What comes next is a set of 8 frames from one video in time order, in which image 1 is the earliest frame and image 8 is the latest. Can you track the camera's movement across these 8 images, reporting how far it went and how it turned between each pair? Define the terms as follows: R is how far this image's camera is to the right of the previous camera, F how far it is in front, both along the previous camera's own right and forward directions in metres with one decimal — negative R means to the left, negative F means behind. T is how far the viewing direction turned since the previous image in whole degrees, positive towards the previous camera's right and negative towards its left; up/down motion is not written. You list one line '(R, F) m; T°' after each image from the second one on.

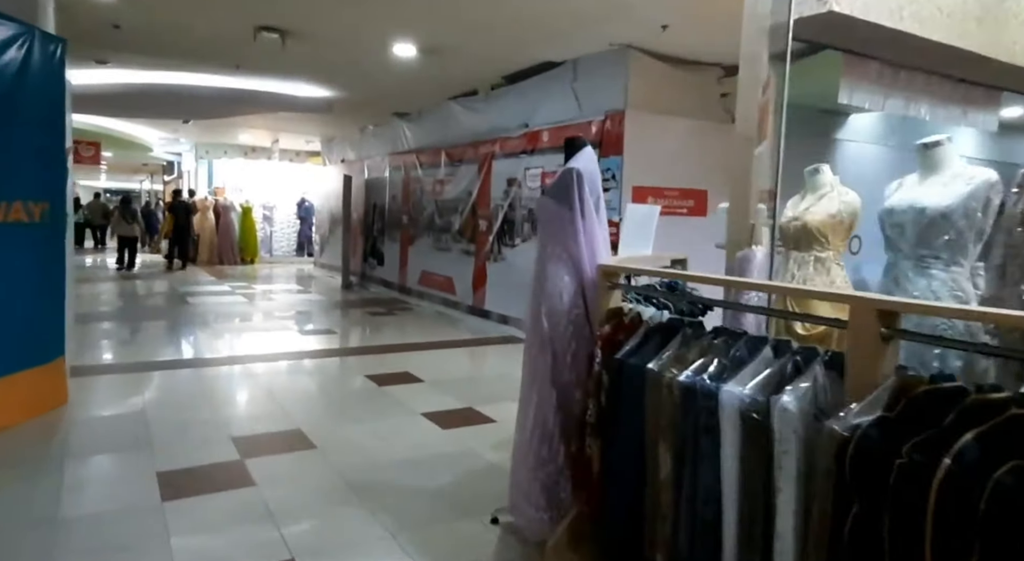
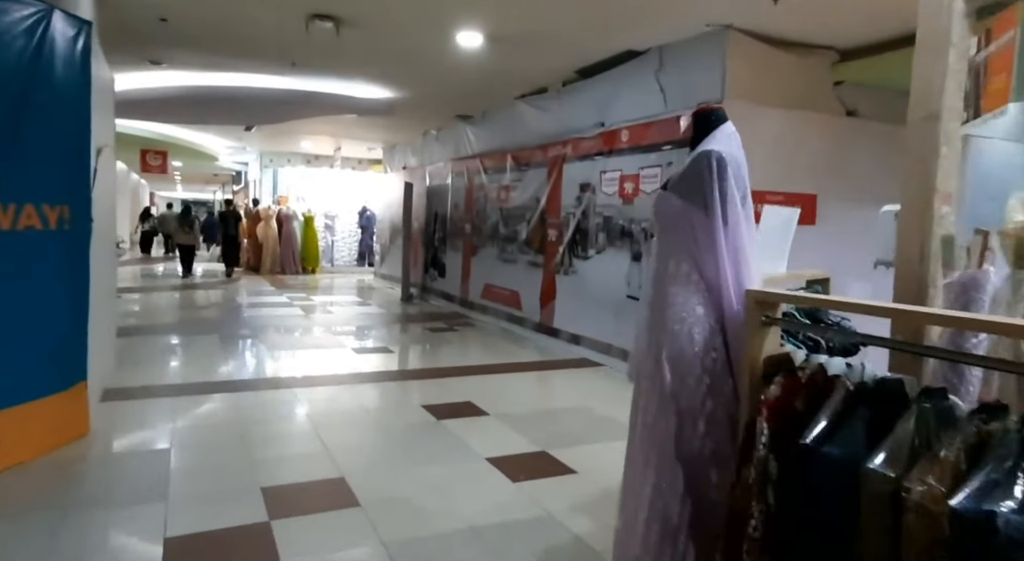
(-0.1, +0.7) m; -5°
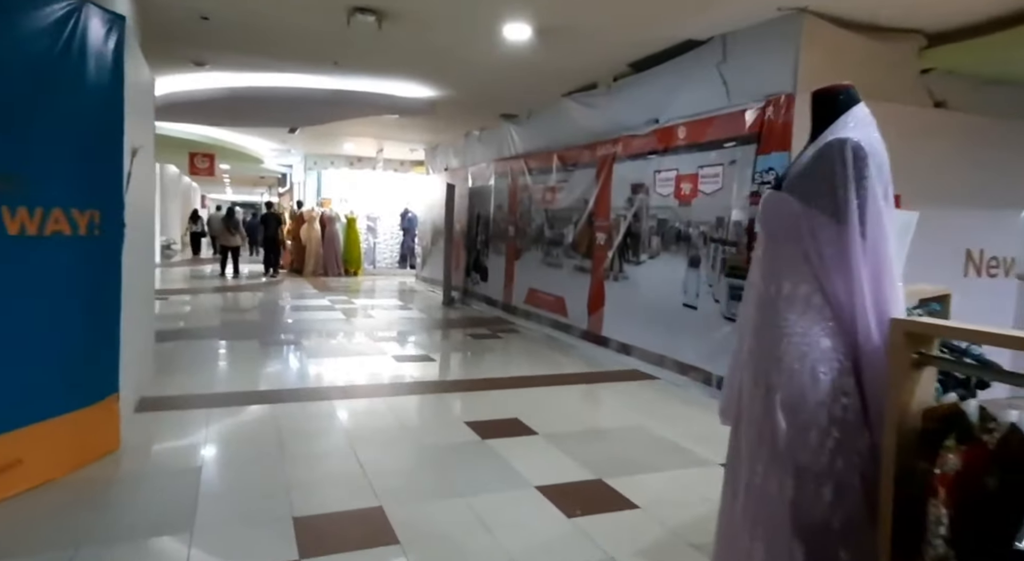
(-0.1, +0.3) m; -3°
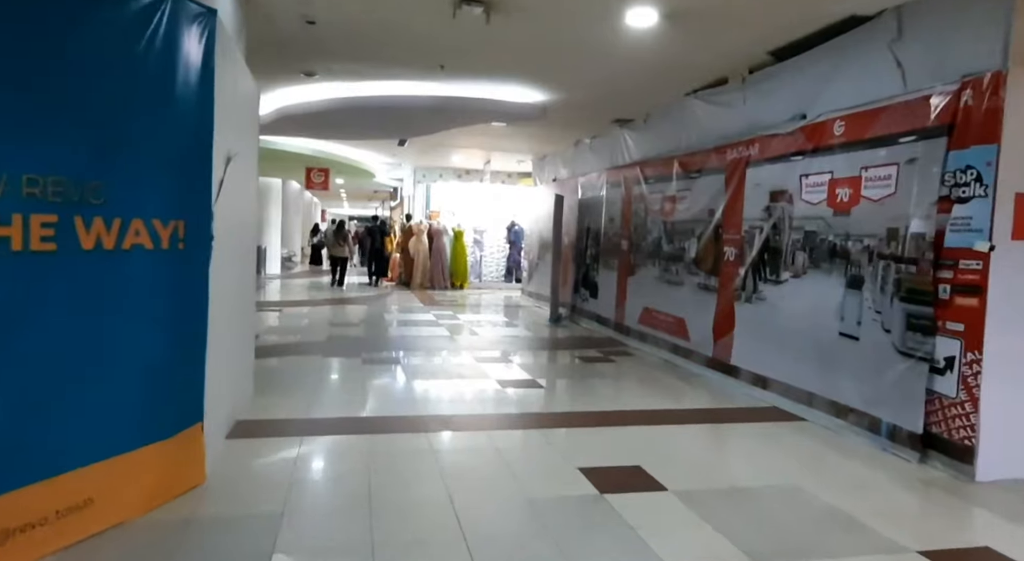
(-0.1, +0.6) m; -9°
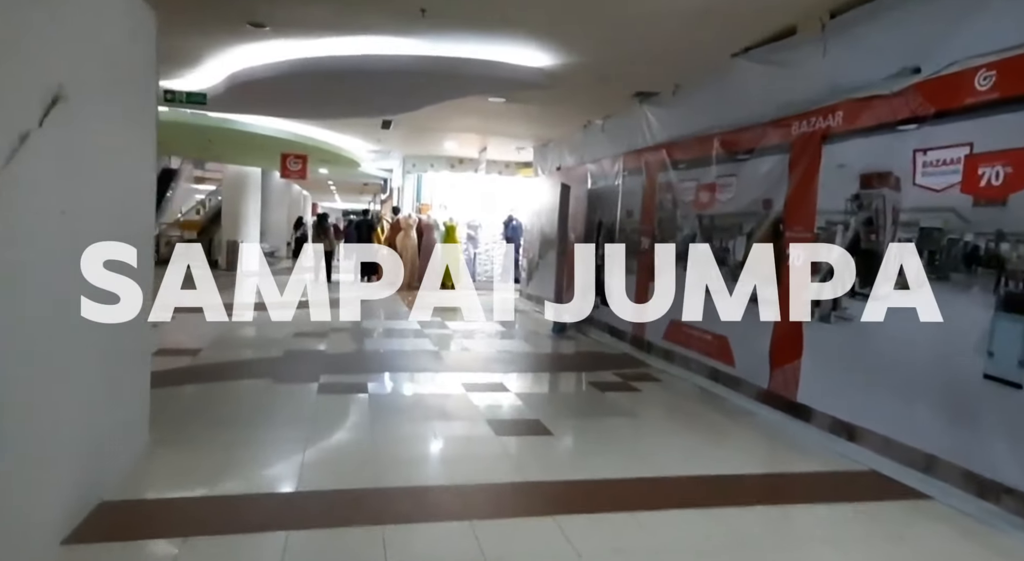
(0.0, +1.4) m; 0°
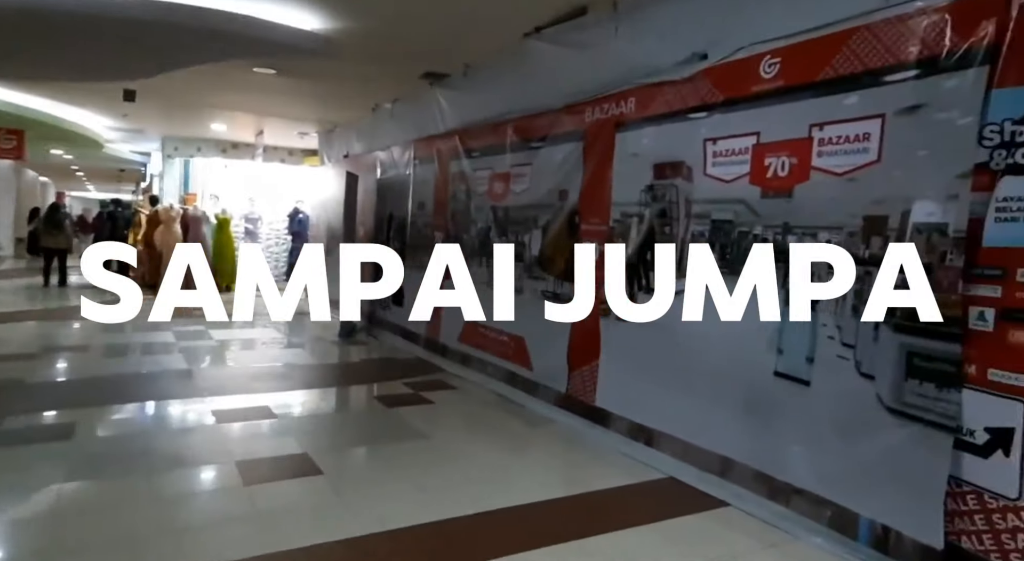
(+0.2, +0.6) m; +16°
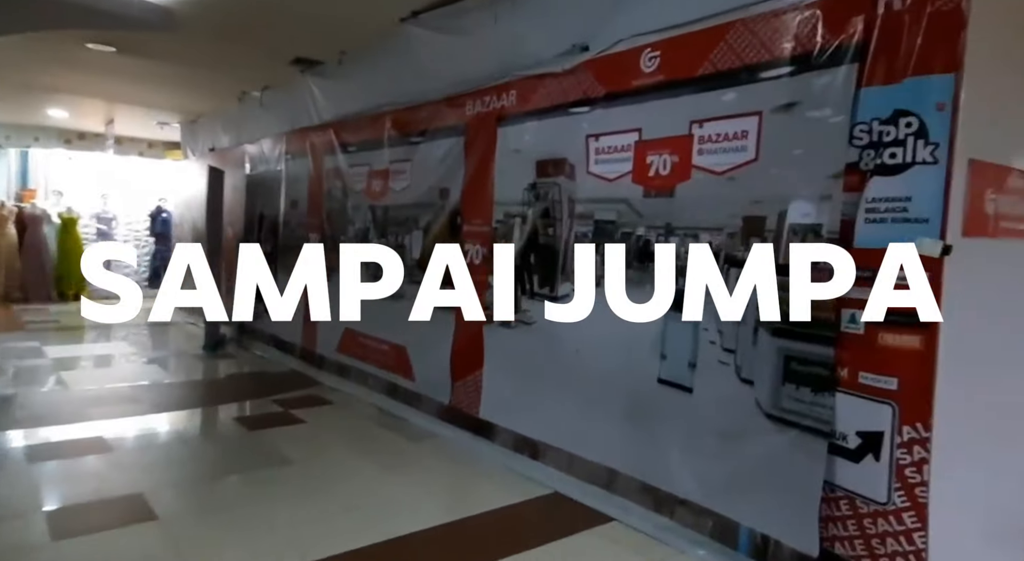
(+0.2, +0.3) m; +8°
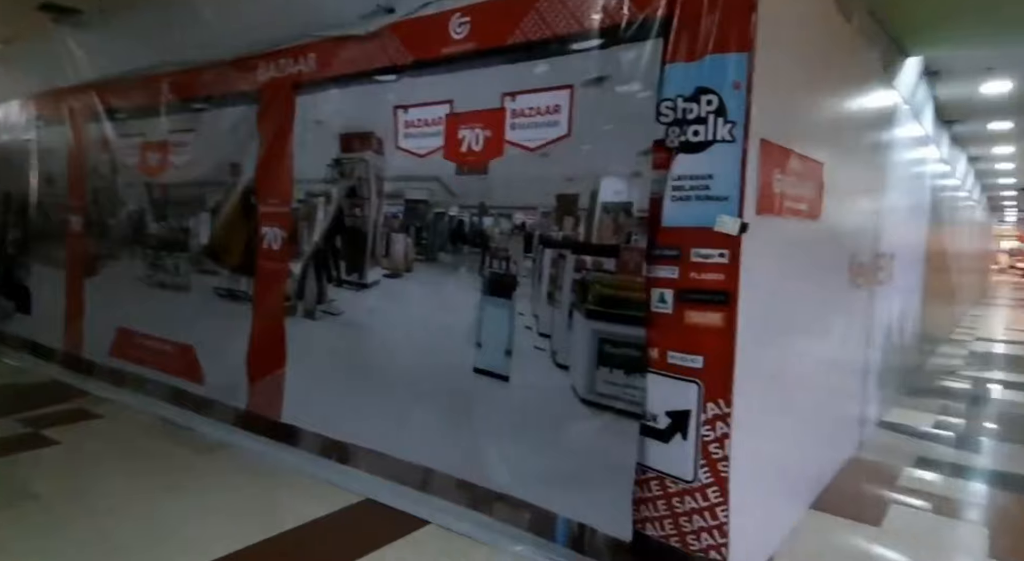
(+0.1, +0.2) m; +14°
